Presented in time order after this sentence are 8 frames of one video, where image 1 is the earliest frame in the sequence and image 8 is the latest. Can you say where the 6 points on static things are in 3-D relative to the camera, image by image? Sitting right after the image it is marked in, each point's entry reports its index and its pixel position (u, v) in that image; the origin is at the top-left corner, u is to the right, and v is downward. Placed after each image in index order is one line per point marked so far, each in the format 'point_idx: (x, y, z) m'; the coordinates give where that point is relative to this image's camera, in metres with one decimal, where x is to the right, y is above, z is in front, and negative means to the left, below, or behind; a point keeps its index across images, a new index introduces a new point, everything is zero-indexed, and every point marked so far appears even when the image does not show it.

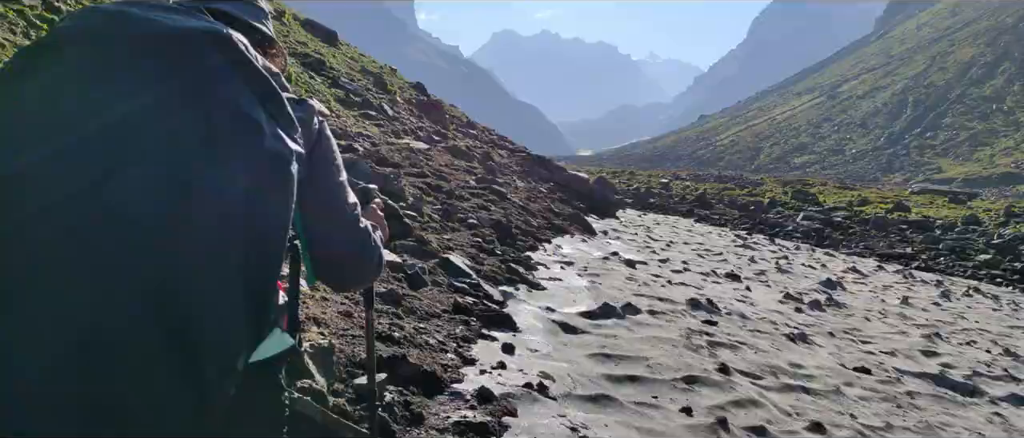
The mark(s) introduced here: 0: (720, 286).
0: (+4.4, -1.4, +15.3) m
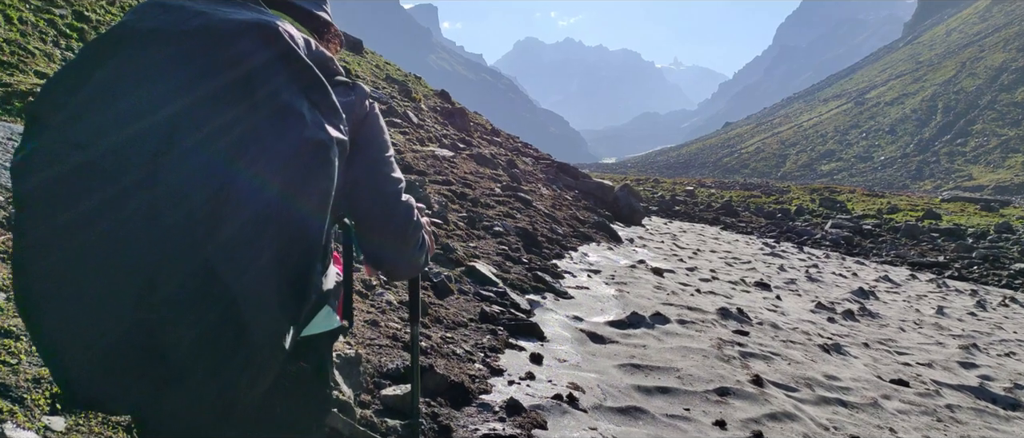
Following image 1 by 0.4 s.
0: (+4.9, -1.6, +15.0) m
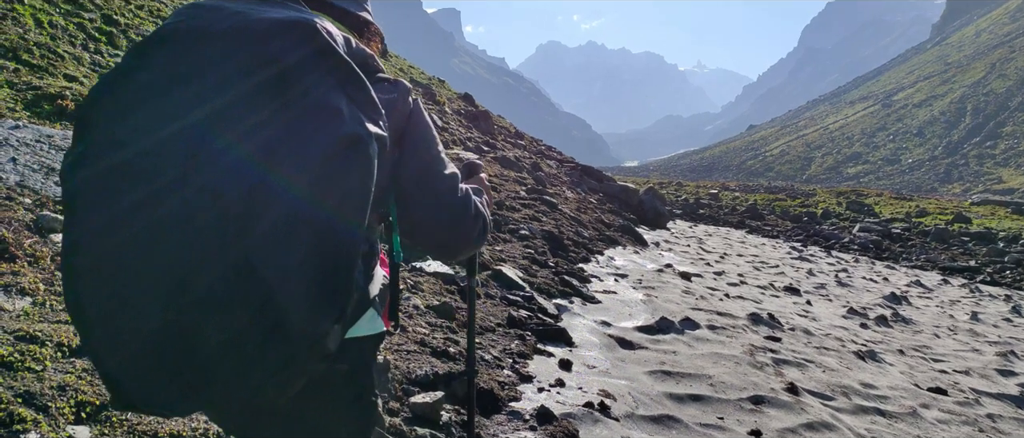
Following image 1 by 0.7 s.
0: (+5.4, -1.6, +14.7) m
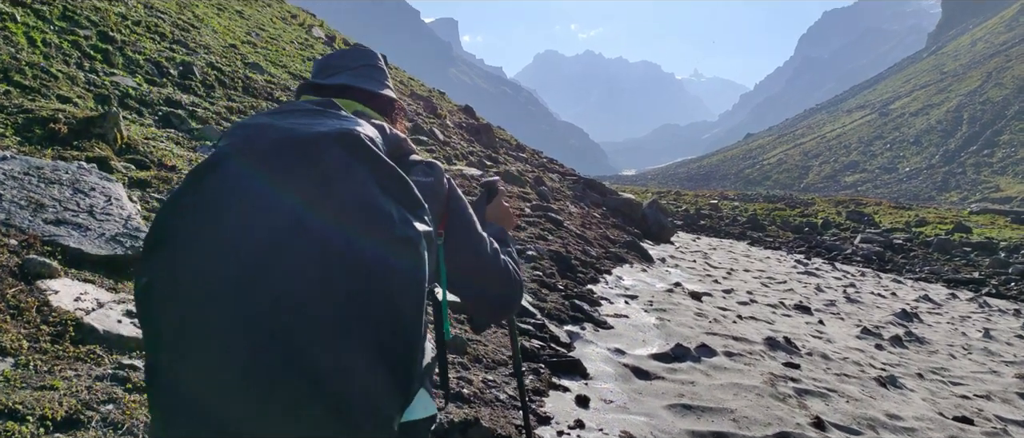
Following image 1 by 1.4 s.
0: (+5.5, -2.0, +14.4) m
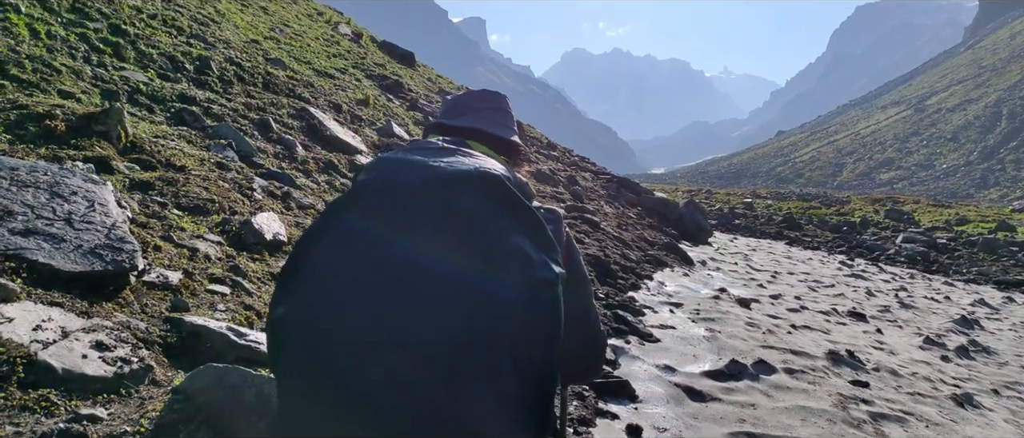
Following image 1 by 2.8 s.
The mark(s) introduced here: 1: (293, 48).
0: (+6.2, -2.0, +13.3) m
1: (-5.4, +4.2, +18.0) m
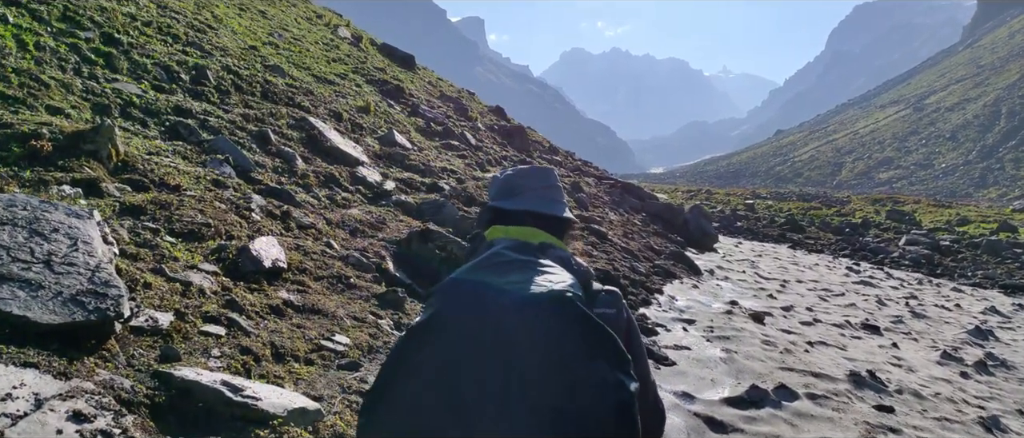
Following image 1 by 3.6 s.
0: (+6.3, -2.2, +13.0) m
1: (-5.3, +4.0, +17.6) m
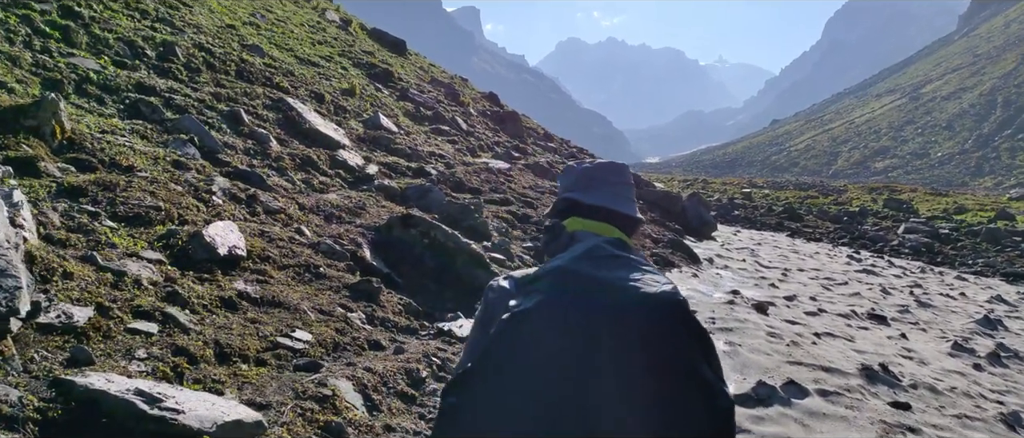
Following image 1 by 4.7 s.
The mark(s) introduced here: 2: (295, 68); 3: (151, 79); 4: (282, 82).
0: (+6.1, -2.0, +12.4) m
1: (-5.5, +4.3, +16.8) m
2: (-4.3, +3.0, +14.4) m
3: (-4.7, +1.8, +9.4) m
4: (-4.0, +2.4, +12.5) m
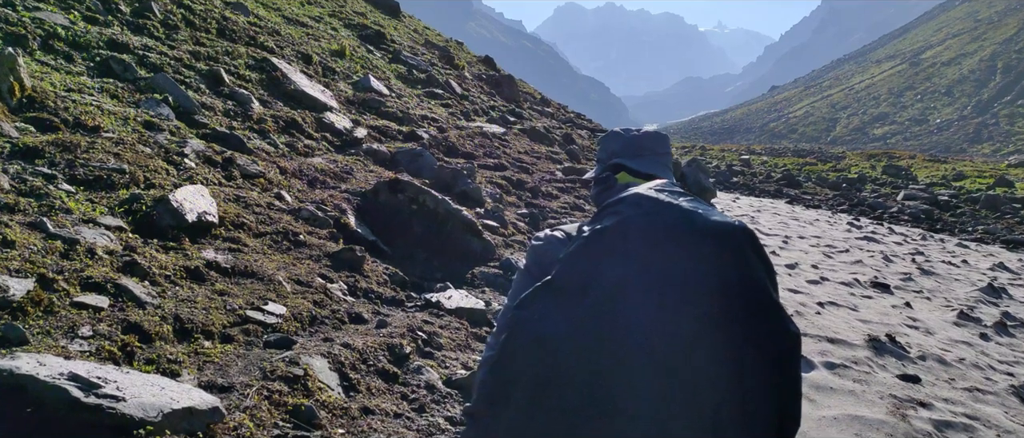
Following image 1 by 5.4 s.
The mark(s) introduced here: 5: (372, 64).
0: (+6.0, -1.4, +12.1) m
1: (-5.6, +5.1, +16.2) m
2: (-4.4, +3.7, +13.9) m
3: (-4.8, +2.3, +8.9) m
4: (-4.1, +2.9, +12.0) m
5: (-3.1, +3.5, +16.2) m
